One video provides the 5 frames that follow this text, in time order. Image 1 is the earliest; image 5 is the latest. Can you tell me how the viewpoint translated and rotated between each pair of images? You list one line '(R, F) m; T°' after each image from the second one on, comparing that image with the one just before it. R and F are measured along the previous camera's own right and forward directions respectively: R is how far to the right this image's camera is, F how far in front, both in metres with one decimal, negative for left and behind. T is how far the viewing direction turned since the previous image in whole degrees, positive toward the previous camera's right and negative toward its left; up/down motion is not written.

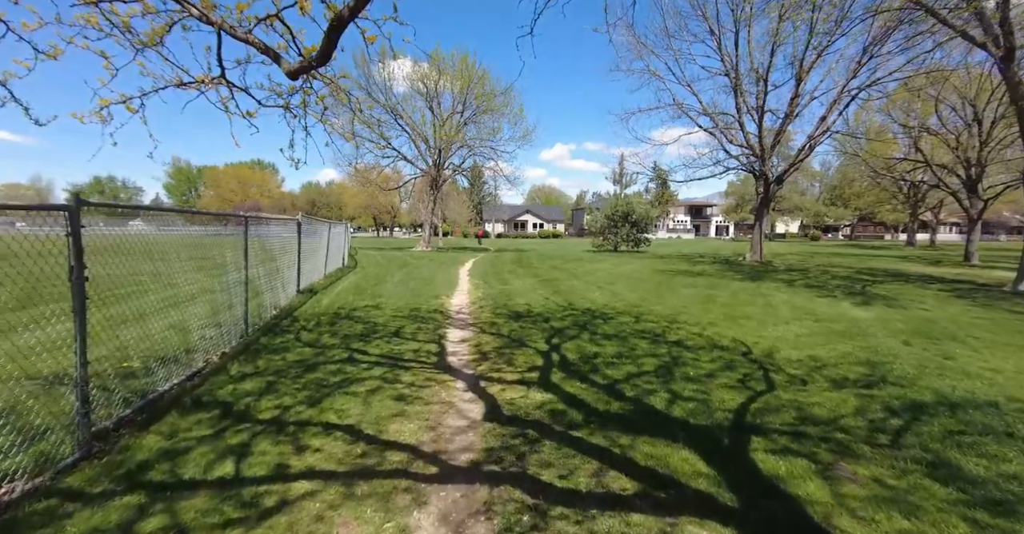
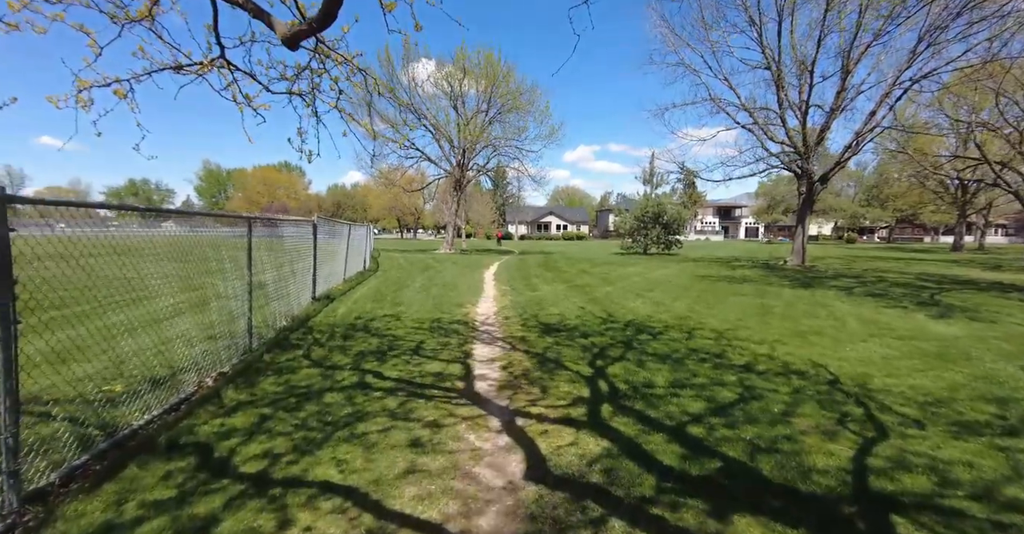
(-0.2, +0.8) m; -3°
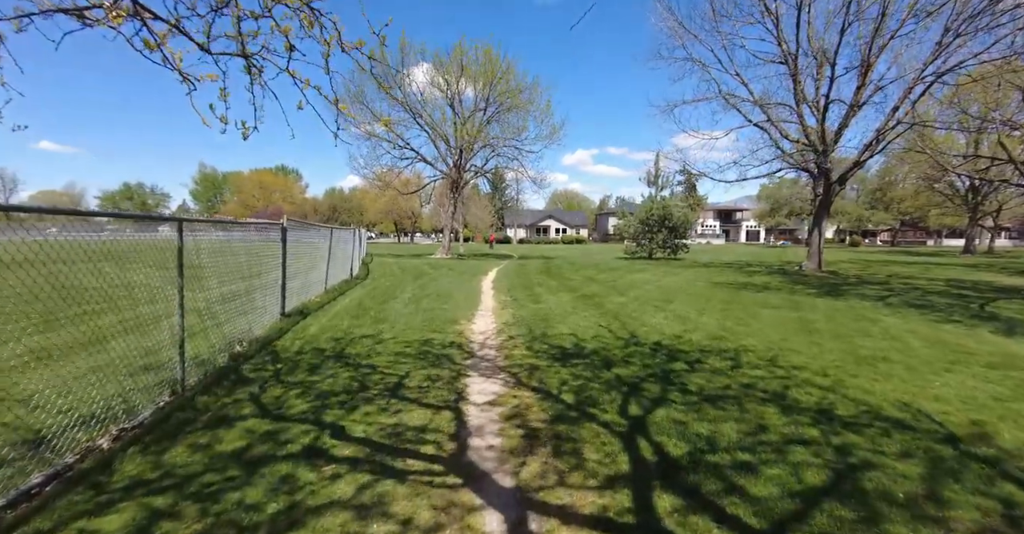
(-0.1, +1.1) m; 0°
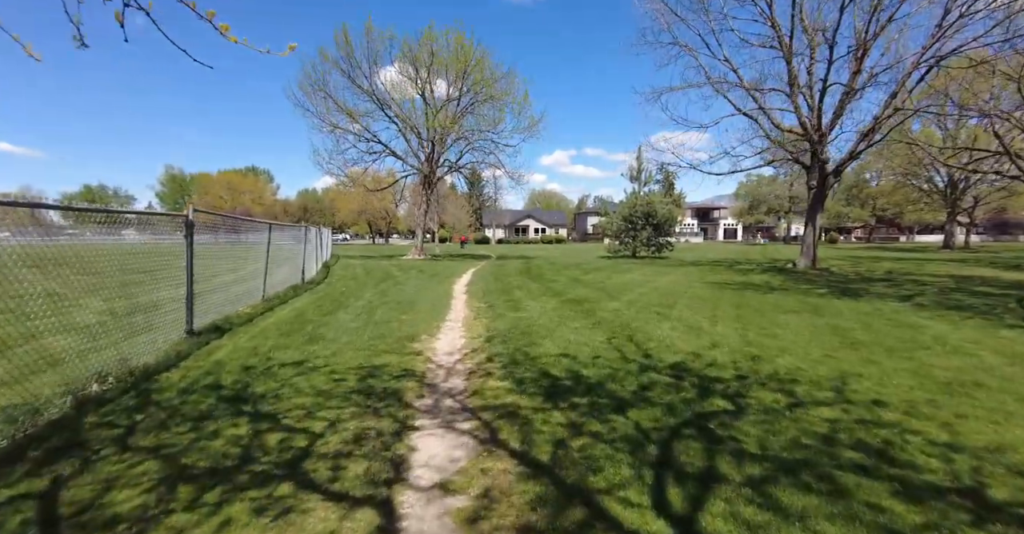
(+0.1, +1.5) m; +3°
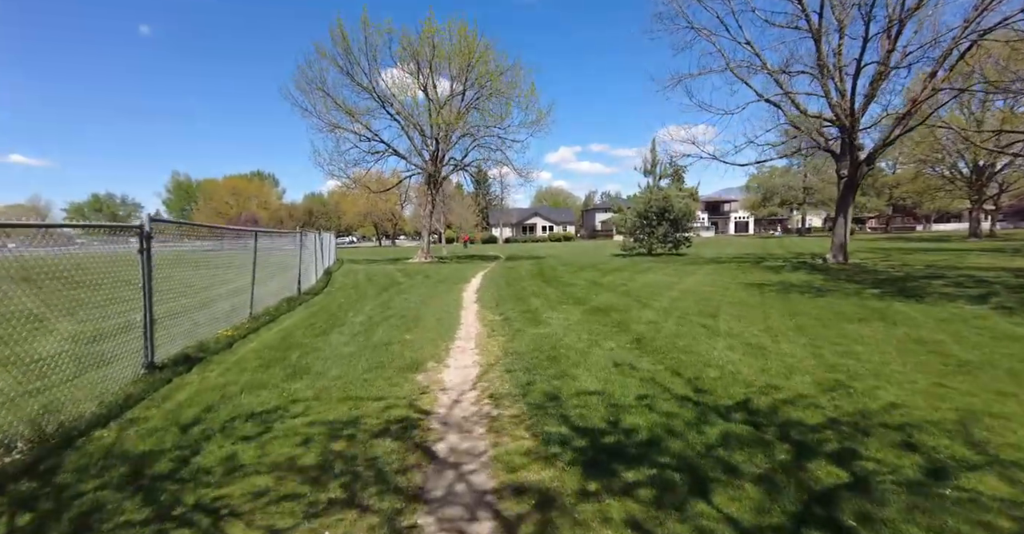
(-0.2, +1.0) m; -1°
